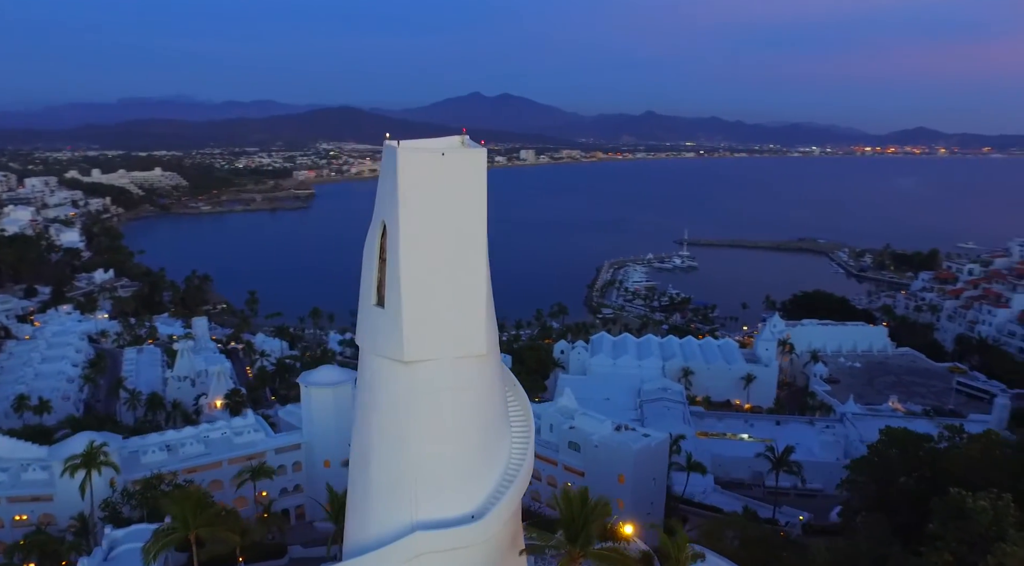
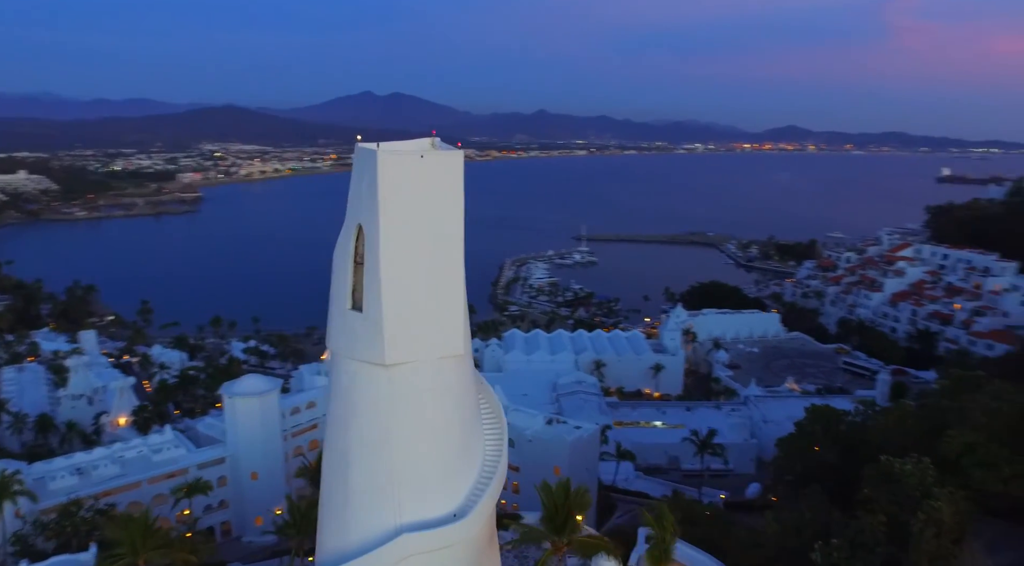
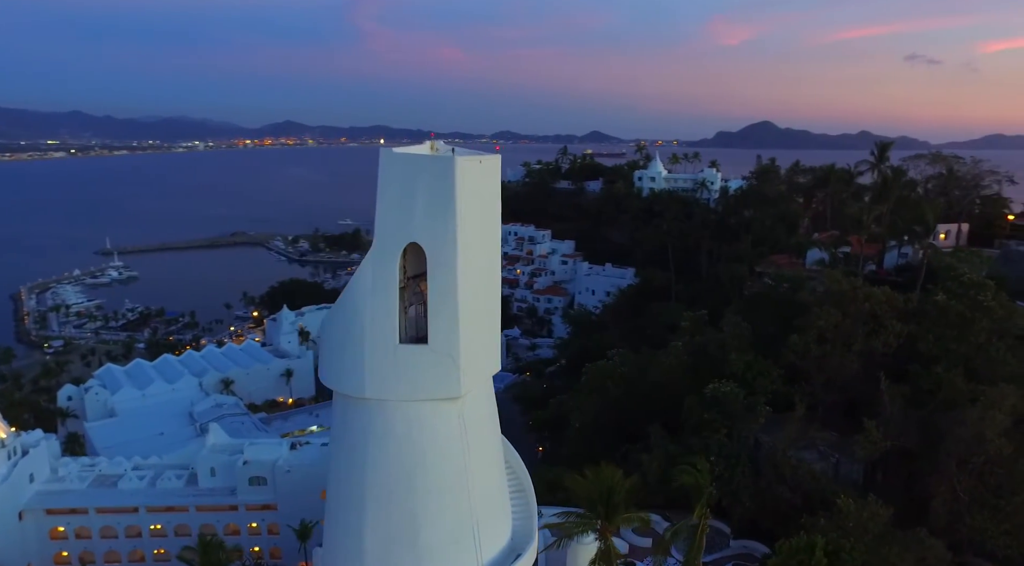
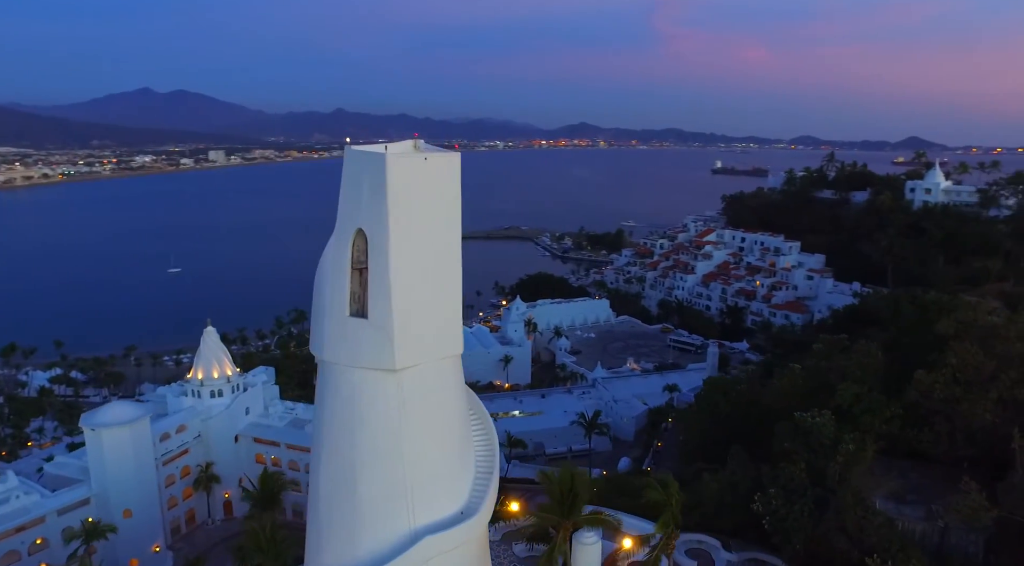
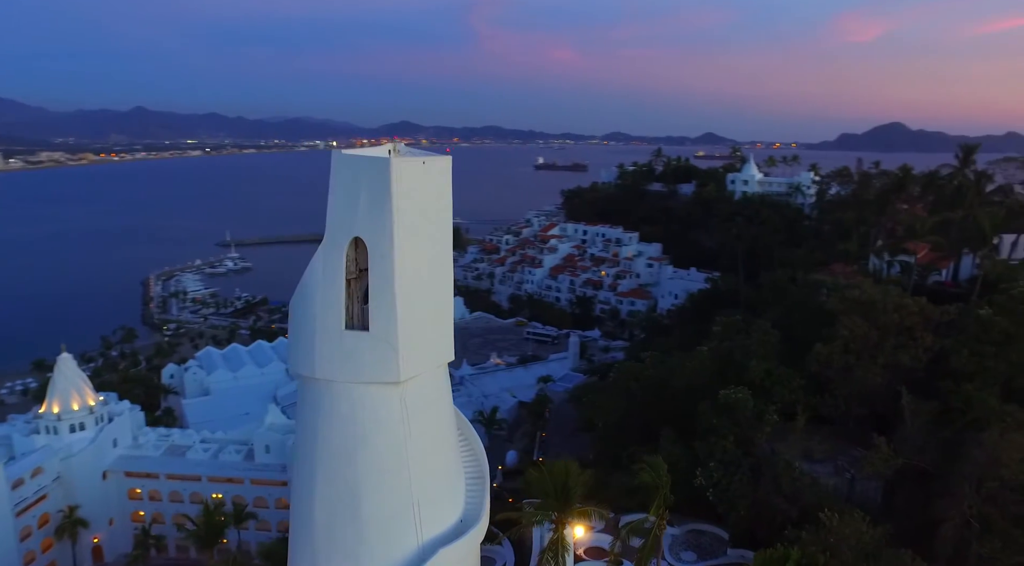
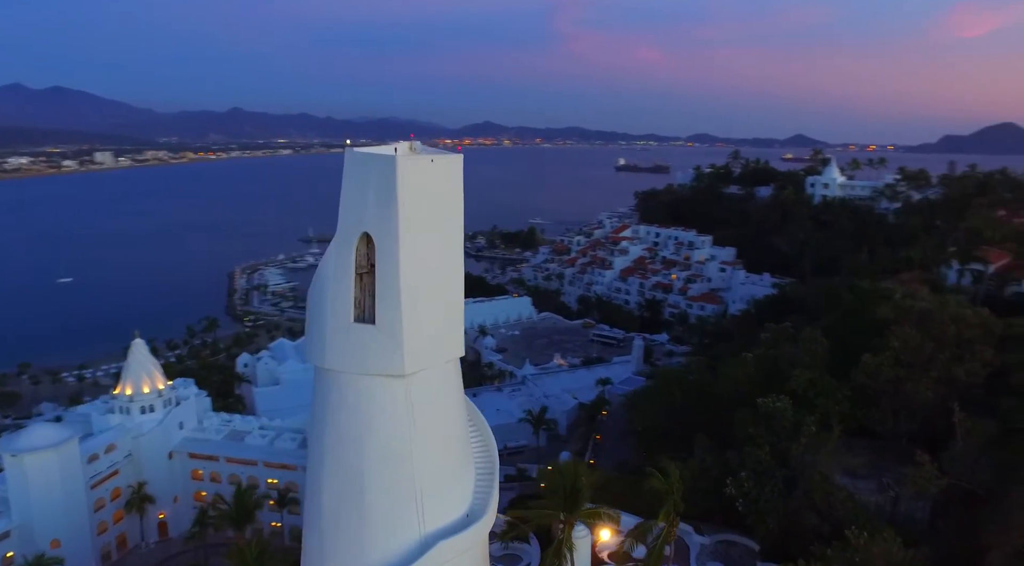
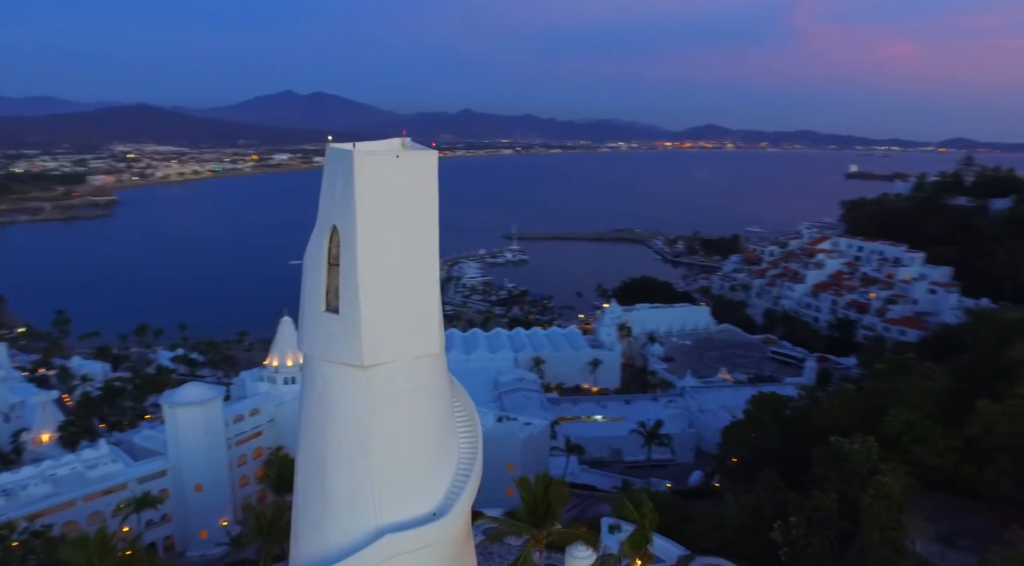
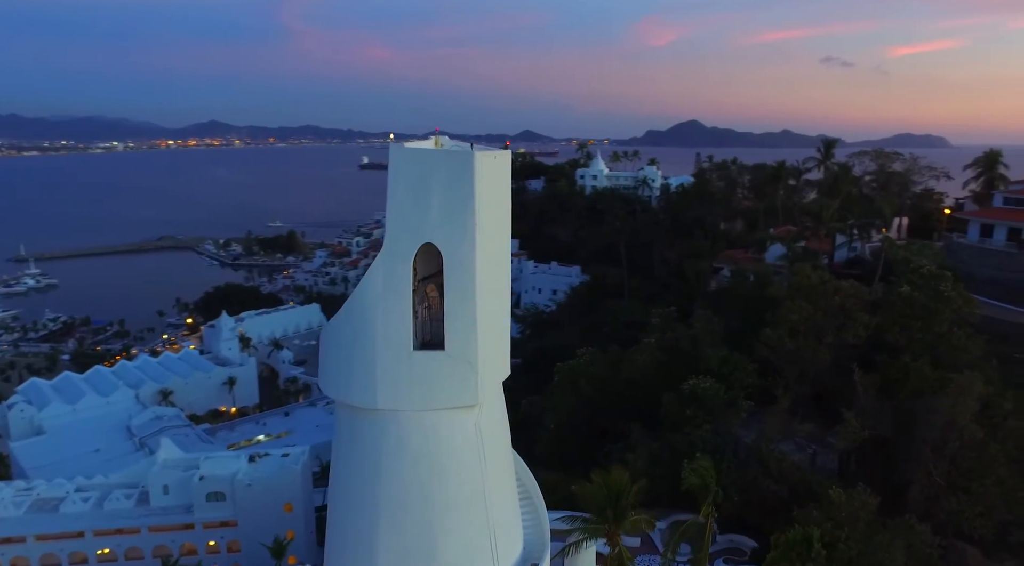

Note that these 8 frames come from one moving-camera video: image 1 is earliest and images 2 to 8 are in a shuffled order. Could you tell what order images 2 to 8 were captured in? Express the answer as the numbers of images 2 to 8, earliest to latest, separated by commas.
2, 7, 4, 6, 5, 3, 8
